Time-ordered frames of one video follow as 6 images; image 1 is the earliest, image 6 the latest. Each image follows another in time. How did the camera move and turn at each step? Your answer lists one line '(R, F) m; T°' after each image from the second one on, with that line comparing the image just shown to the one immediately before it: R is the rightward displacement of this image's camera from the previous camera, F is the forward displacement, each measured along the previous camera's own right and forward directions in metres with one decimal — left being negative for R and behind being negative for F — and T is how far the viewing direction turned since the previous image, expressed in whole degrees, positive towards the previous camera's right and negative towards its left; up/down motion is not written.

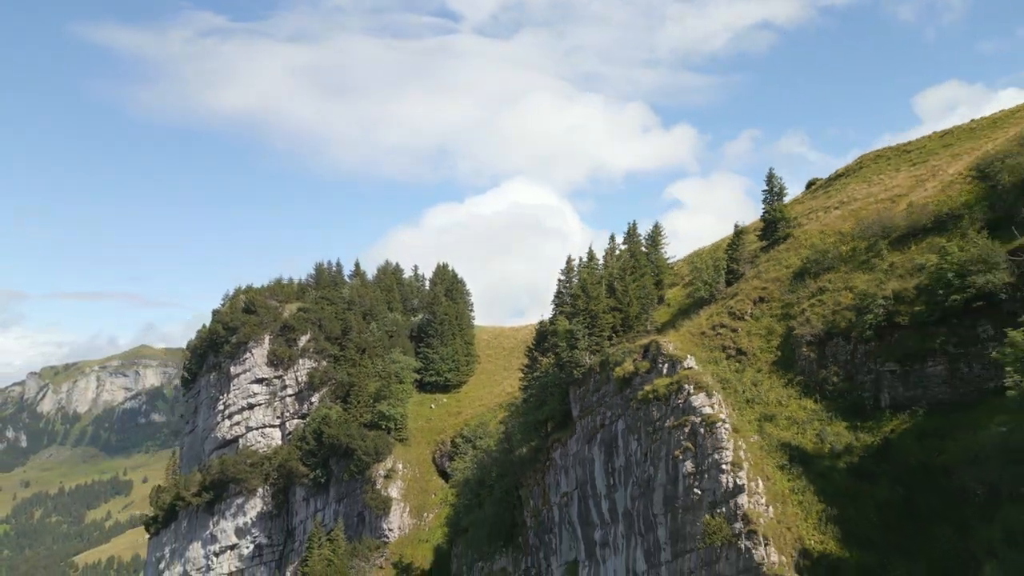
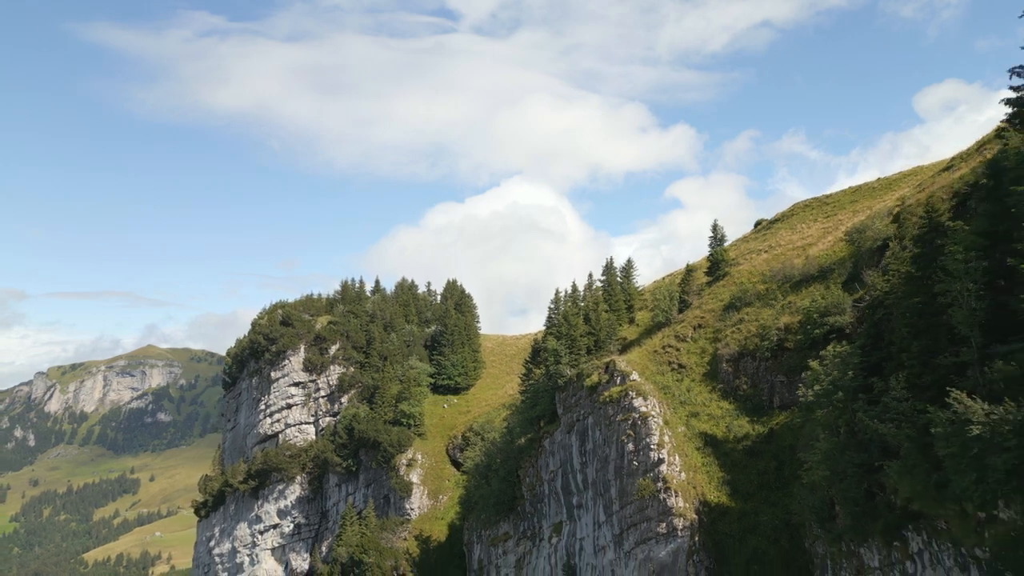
(+0.2, -17.7) m; 0°
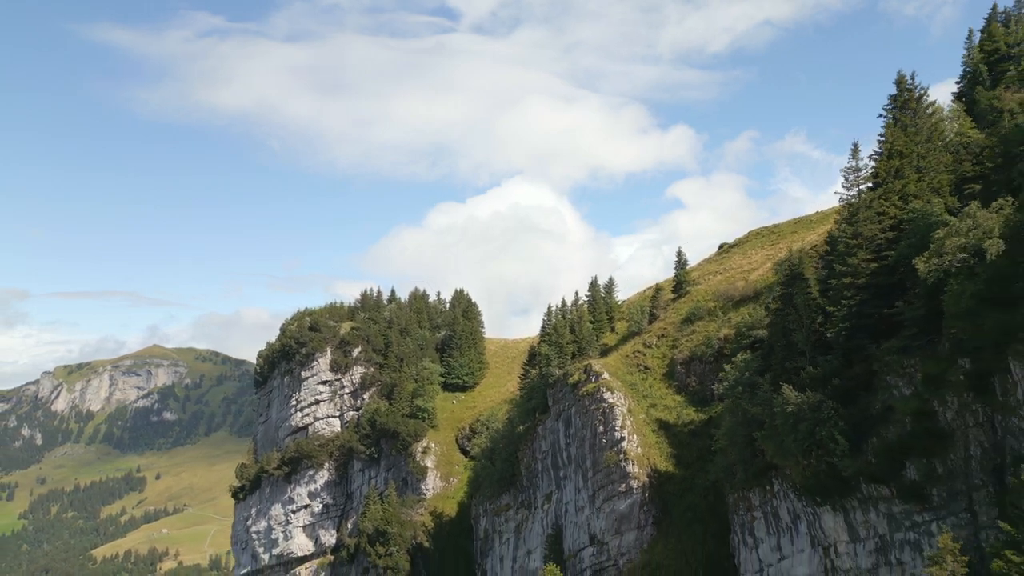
(+0.2, -17.7) m; 0°
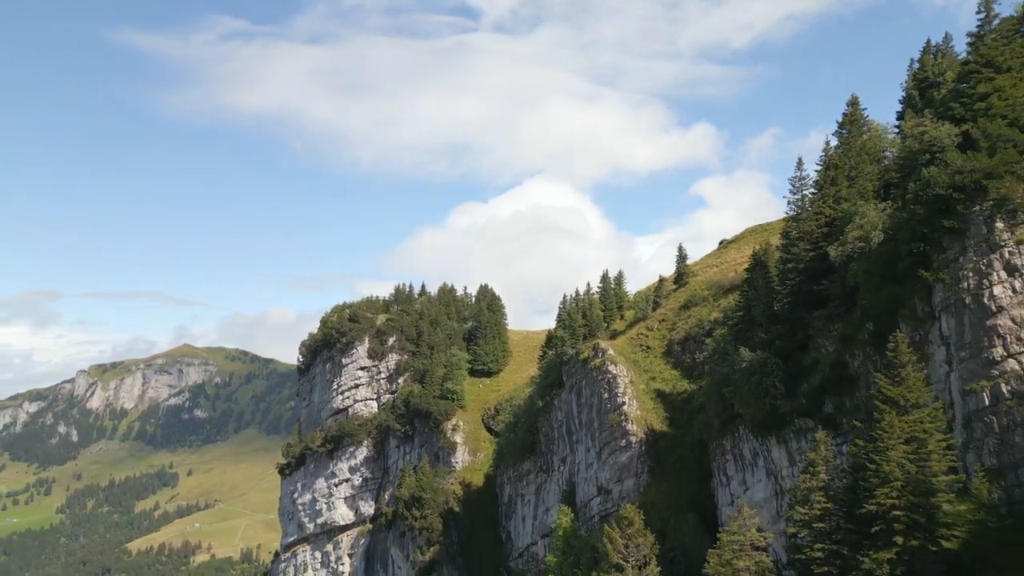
(+0.5, -13.5) m; -2°
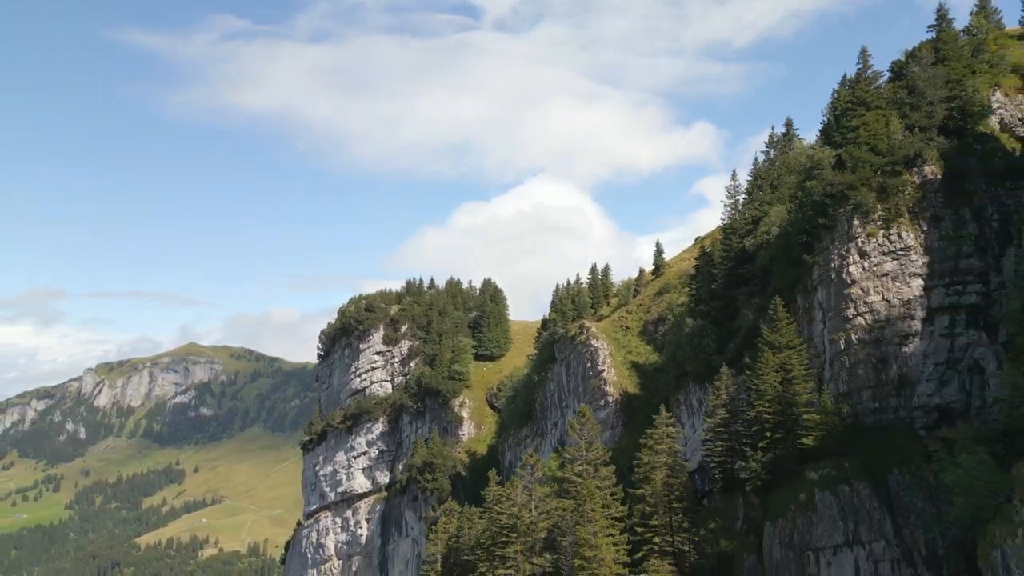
(+0.5, -17.5) m; 0°
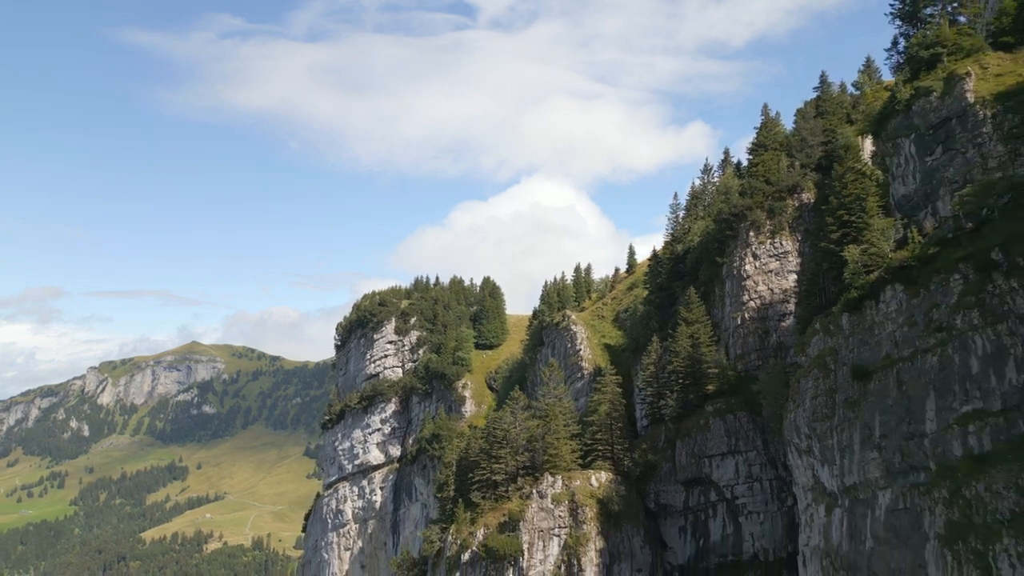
(+0.7, -23.9) m; 0°
